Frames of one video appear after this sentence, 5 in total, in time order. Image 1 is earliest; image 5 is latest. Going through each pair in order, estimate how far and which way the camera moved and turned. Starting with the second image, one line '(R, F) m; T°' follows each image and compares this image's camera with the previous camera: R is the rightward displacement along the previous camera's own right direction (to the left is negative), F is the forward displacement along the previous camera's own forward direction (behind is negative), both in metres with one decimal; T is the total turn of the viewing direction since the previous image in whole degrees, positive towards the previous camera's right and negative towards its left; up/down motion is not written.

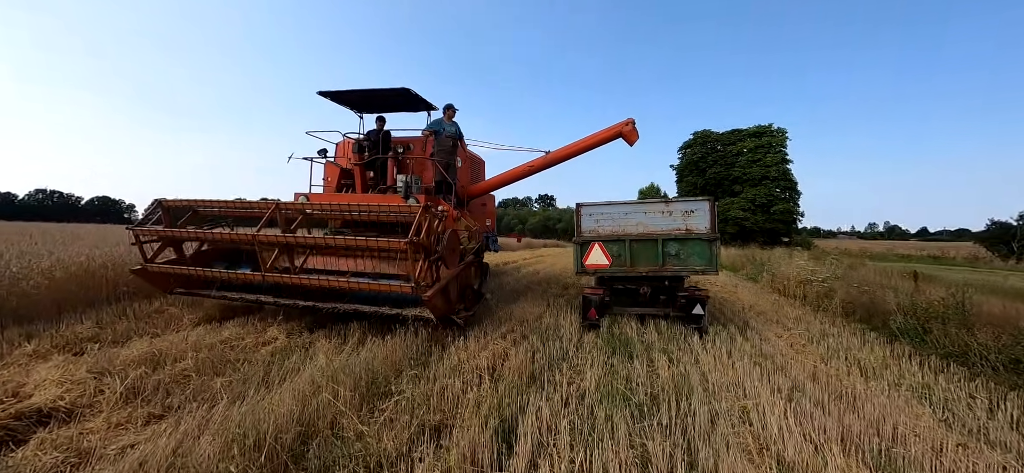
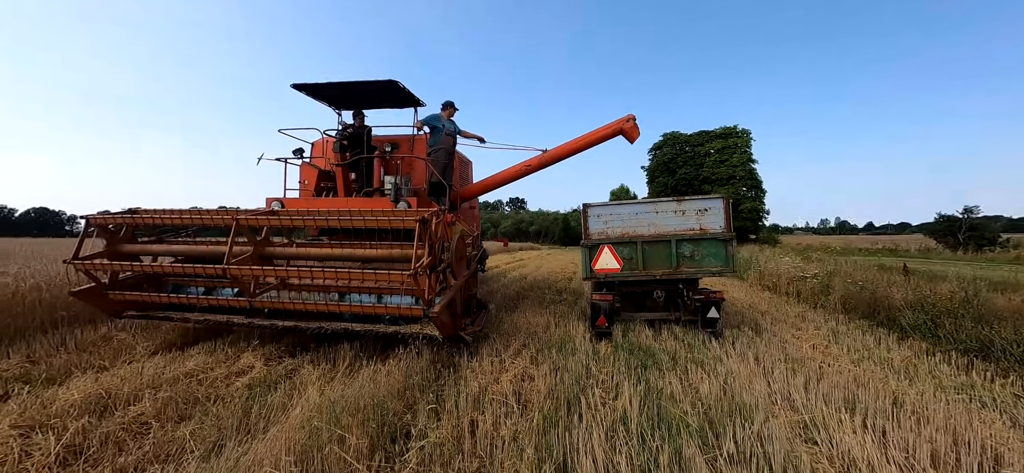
(-0.4, +0.4) m; +4°
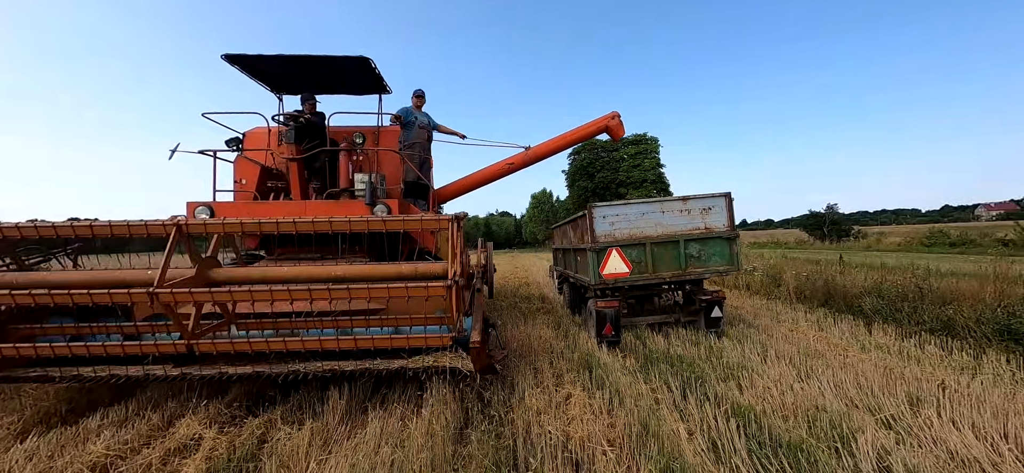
(-1.0, +0.7) m; +12°
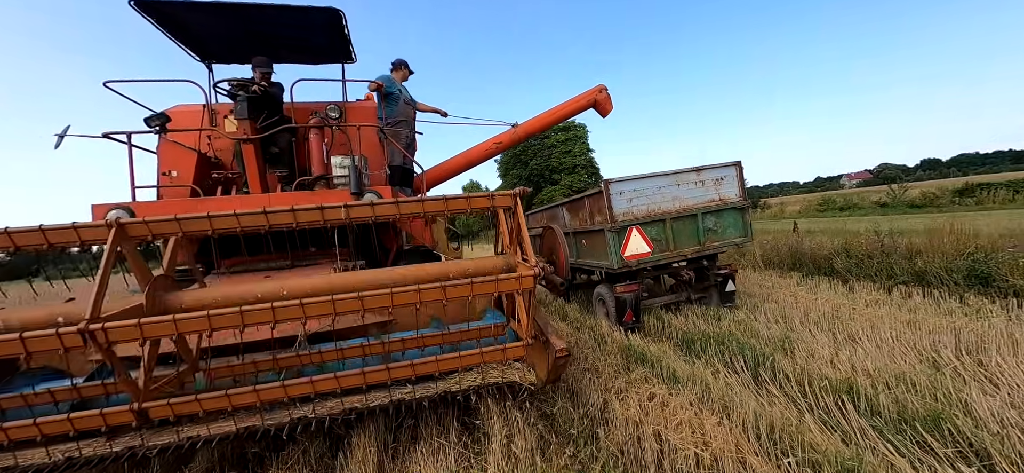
(-0.9, +0.6) m; +10°
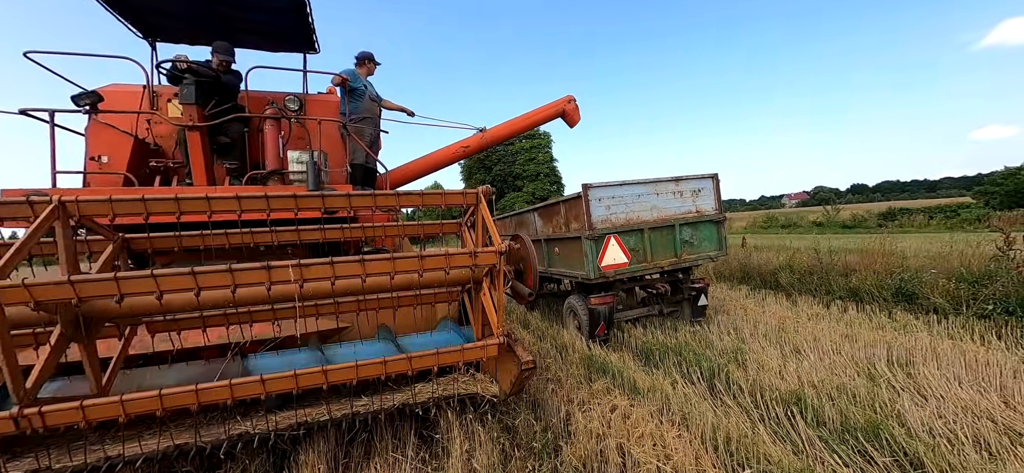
(0.0, +0.1) m; +5°
